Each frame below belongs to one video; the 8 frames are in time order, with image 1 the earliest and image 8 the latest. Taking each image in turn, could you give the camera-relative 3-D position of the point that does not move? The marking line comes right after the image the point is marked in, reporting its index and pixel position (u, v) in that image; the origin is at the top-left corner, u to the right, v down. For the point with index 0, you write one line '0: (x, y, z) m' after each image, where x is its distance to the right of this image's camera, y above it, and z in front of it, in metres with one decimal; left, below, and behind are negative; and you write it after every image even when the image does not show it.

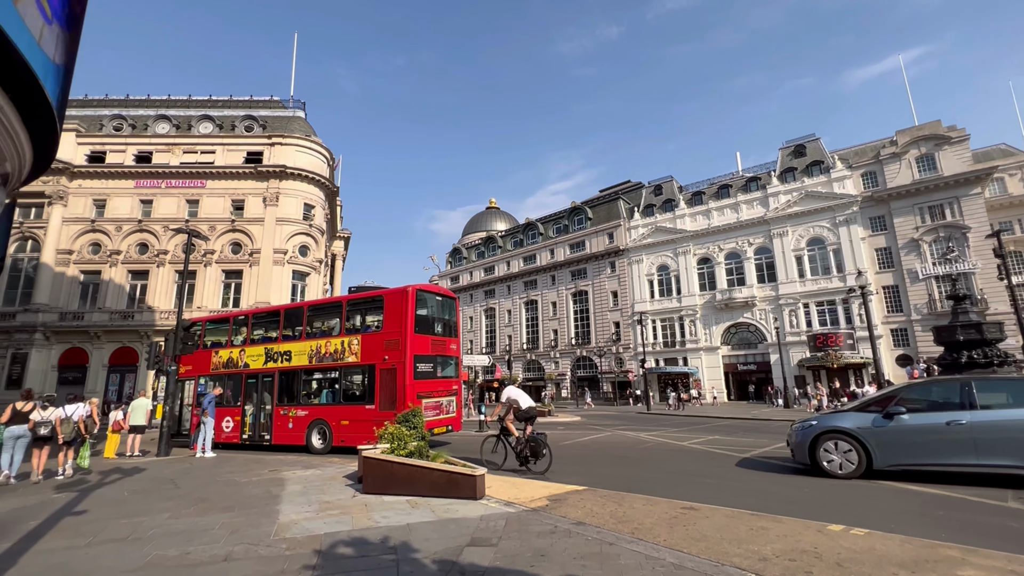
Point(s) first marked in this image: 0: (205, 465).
0: (-7.3, -4.2, +11.2) m
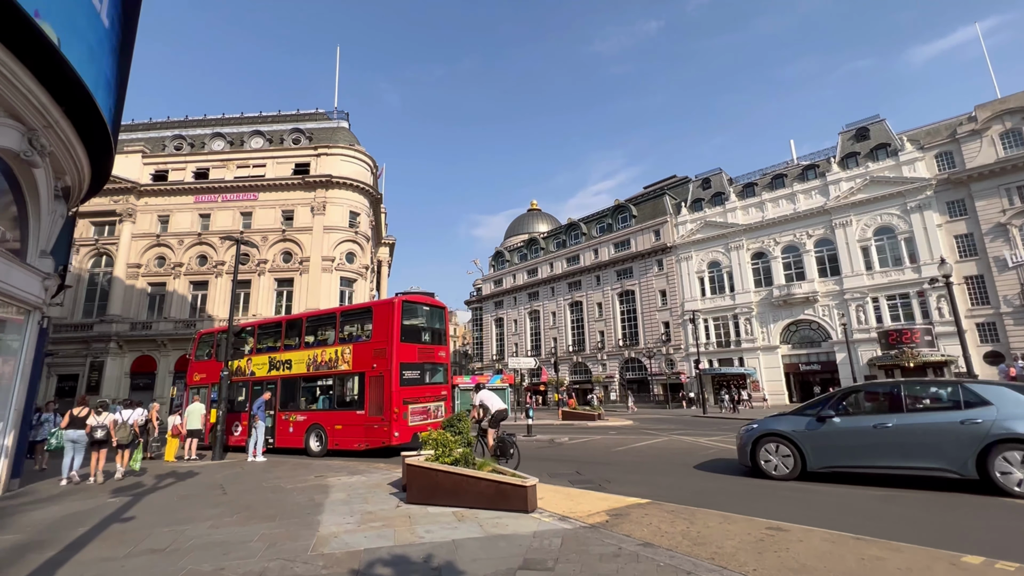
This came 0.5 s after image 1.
0: (-6.1, -4.3, +11.2) m
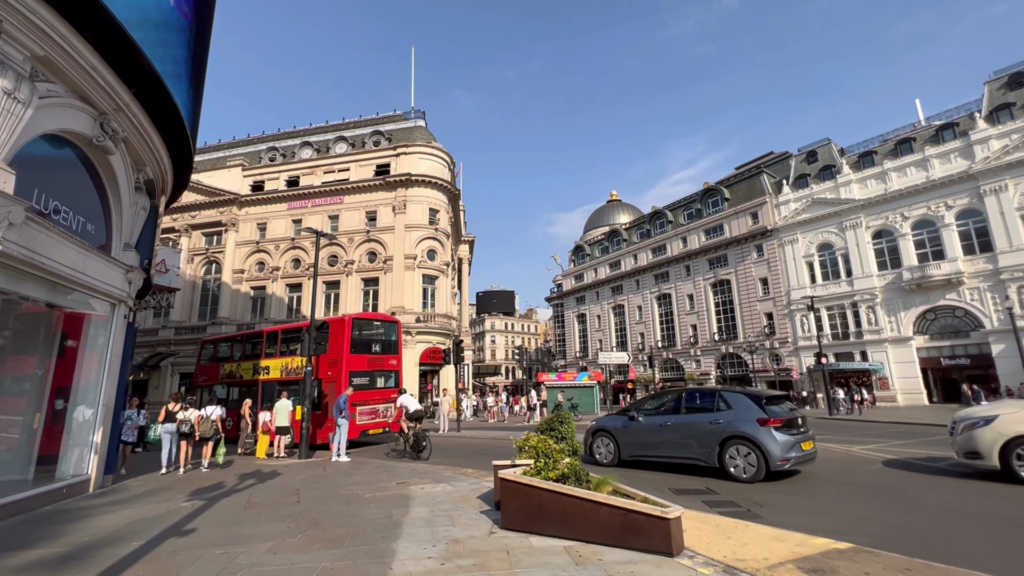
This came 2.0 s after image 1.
0: (-3.9, -4.0, +10.4) m
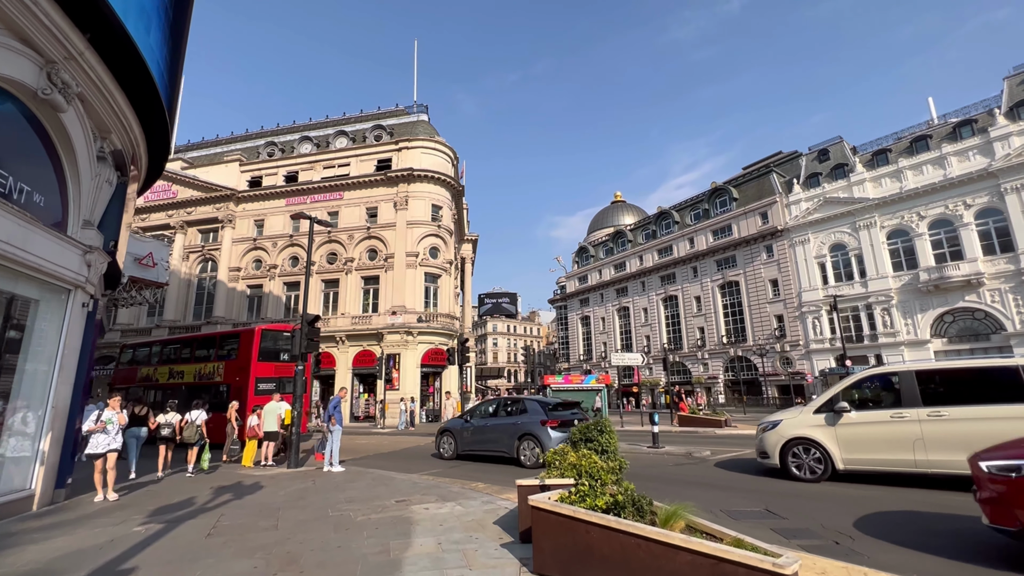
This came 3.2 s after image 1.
0: (-3.5, -3.8, +9.1) m
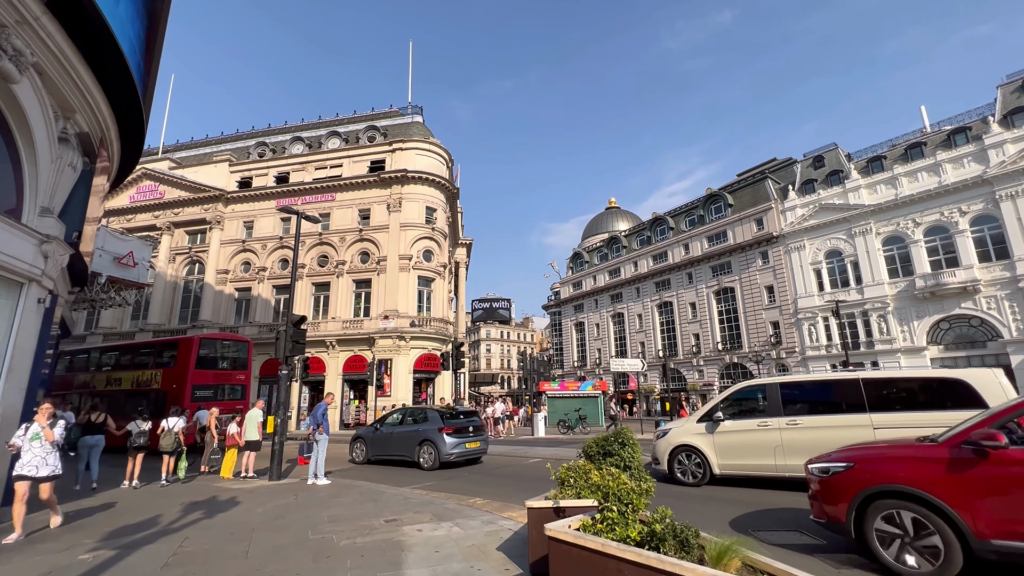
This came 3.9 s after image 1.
0: (-3.5, -3.7, +8.3) m
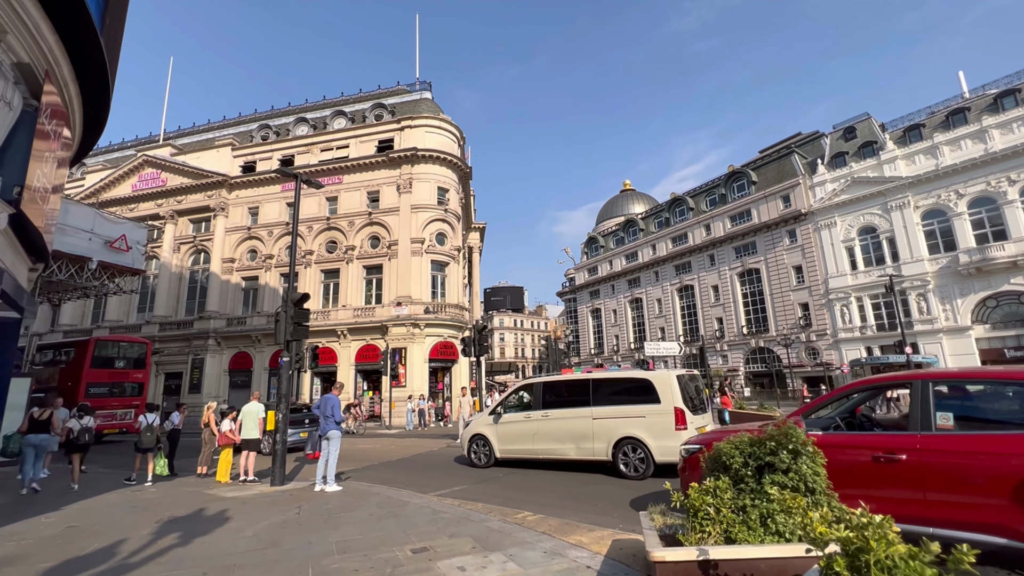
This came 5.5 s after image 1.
0: (-2.8, -3.2, +6.7) m
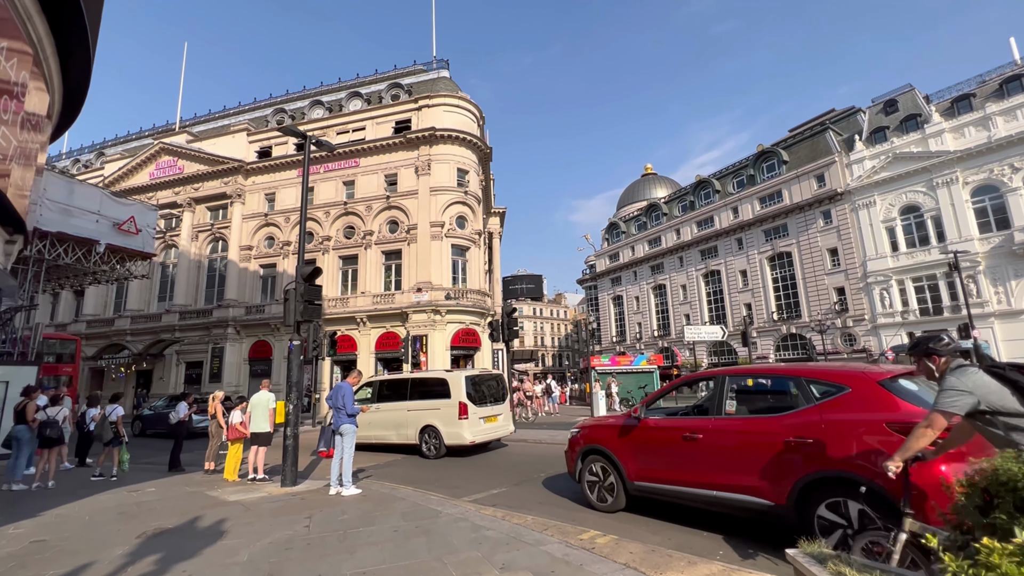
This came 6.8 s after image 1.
0: (-2.1, -2.8, +5.6) m
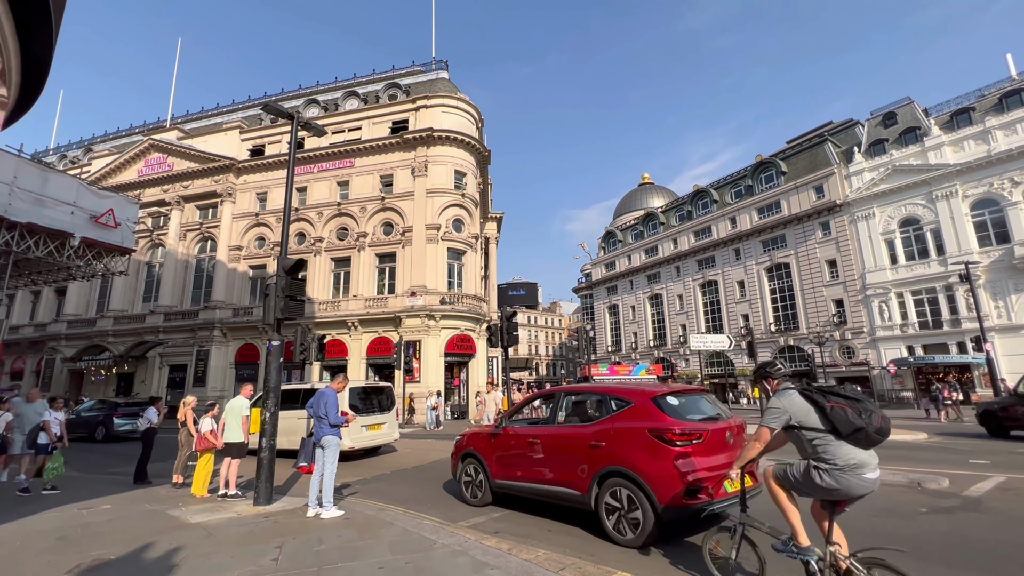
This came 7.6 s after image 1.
0: (-2.0, -2.7, +4.8) m
